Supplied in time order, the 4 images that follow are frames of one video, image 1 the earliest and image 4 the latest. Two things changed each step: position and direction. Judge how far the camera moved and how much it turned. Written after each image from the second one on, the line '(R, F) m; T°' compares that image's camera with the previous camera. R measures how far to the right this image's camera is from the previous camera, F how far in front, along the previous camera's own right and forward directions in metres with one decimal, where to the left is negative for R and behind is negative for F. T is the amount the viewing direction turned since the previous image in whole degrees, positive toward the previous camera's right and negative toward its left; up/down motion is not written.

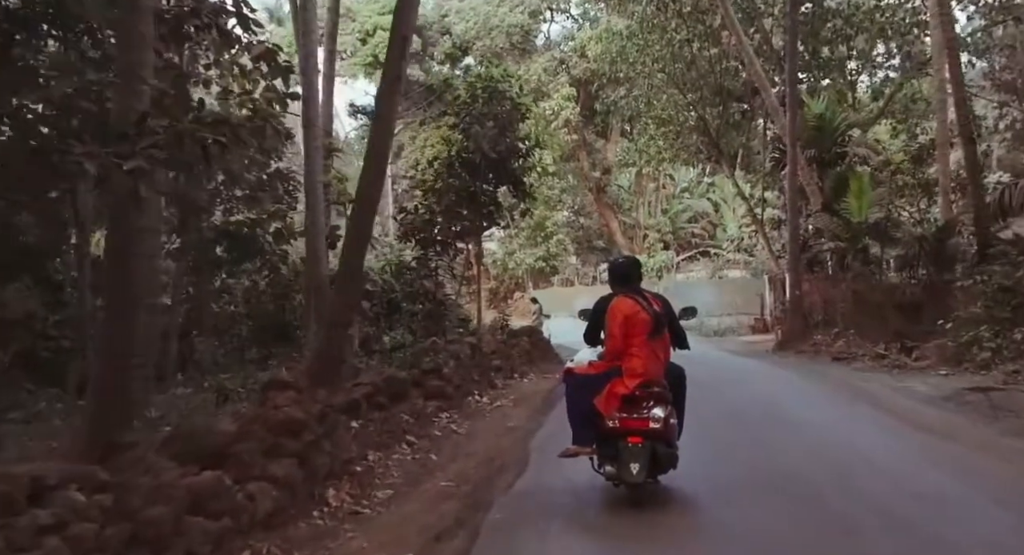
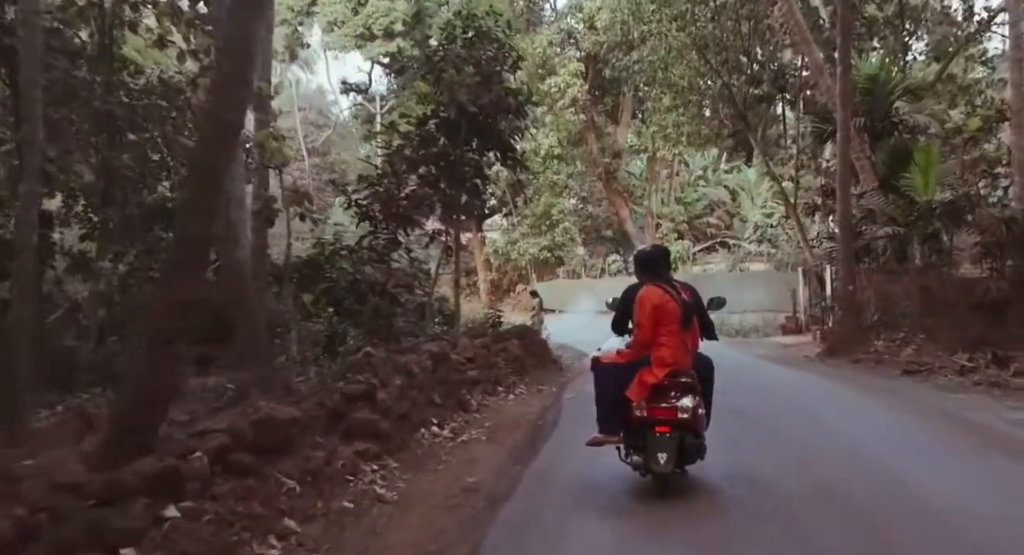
(+0.3, +2.9) m; -1°
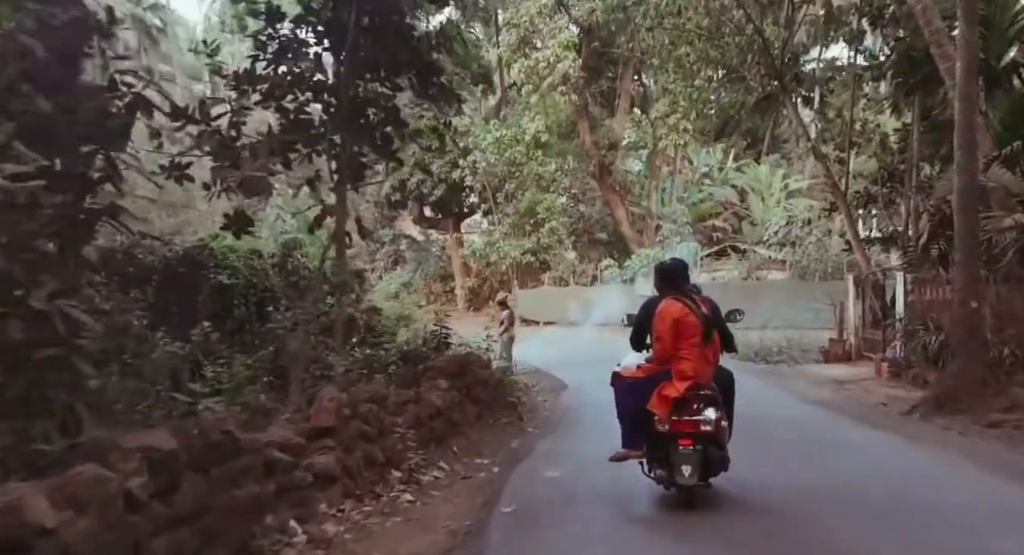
(+0.6, +5.0) m; 0°
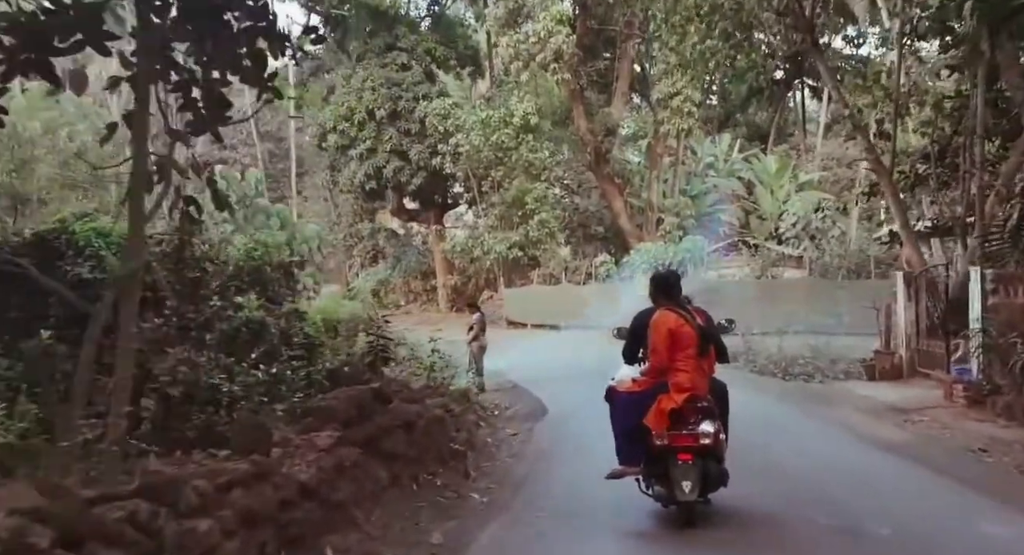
(+0.4, +3.1) m; 0°
